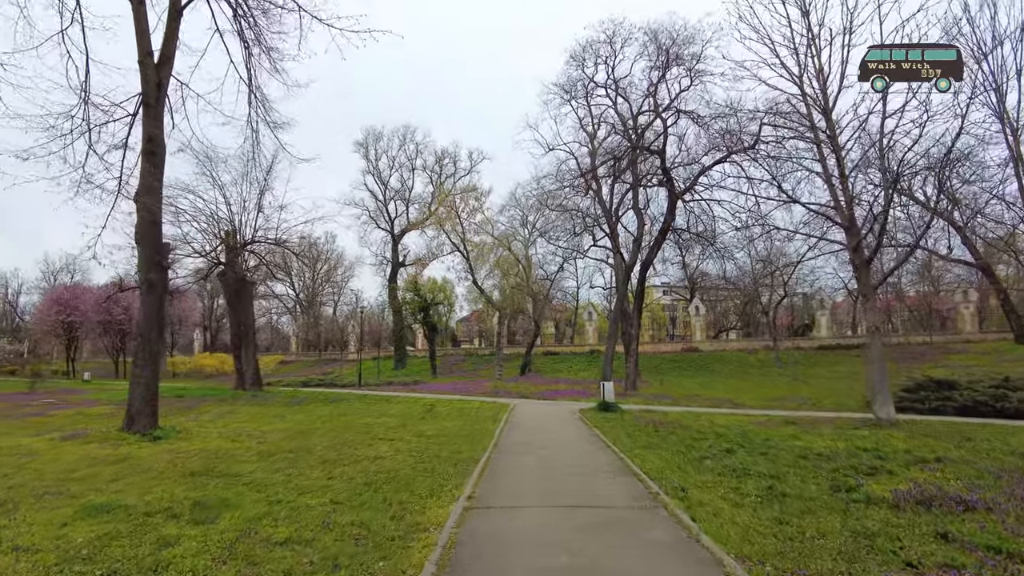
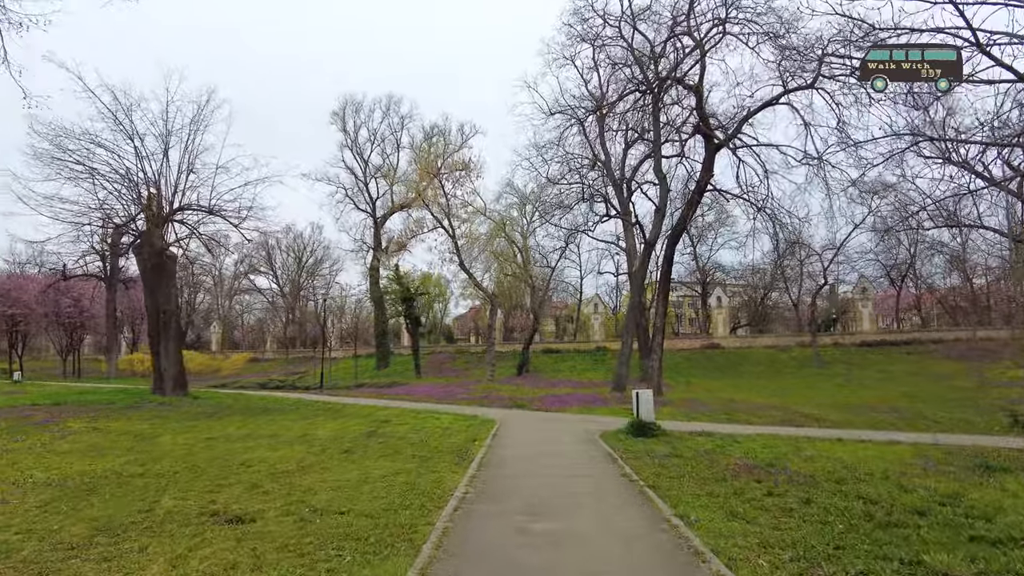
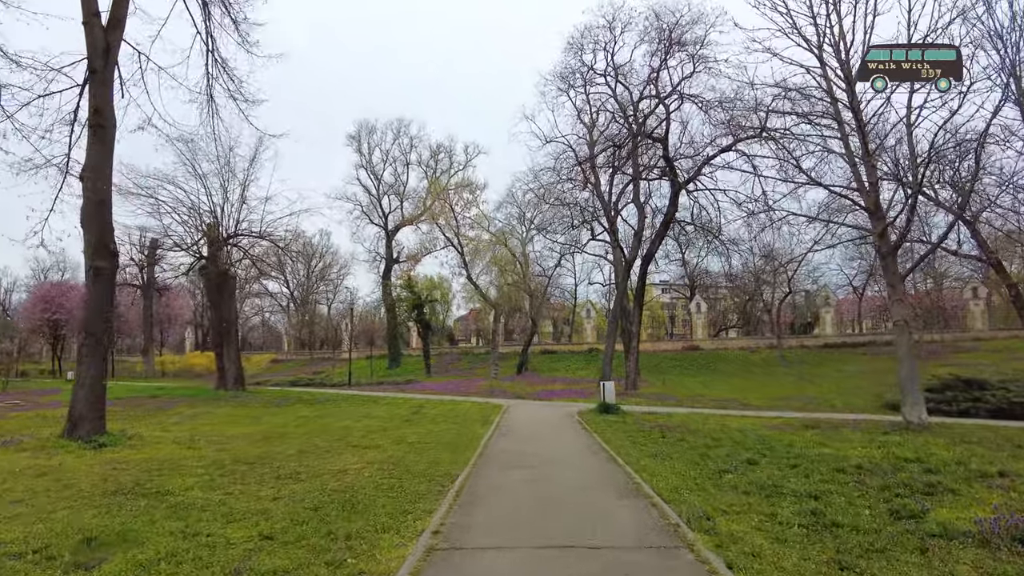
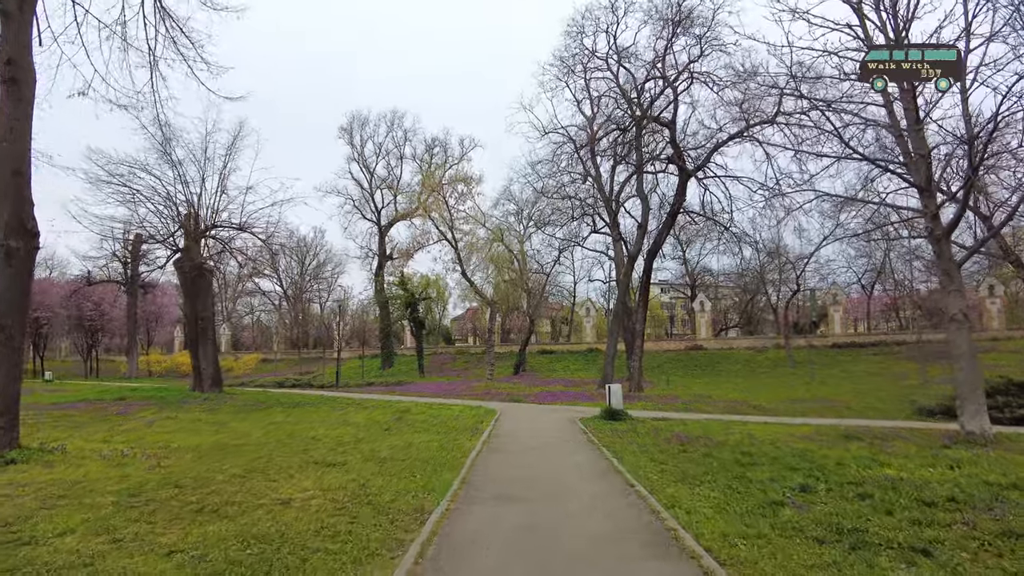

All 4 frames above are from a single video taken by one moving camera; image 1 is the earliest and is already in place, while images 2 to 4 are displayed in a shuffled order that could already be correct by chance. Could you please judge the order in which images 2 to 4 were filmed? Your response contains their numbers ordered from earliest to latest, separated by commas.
3, 4, 2
